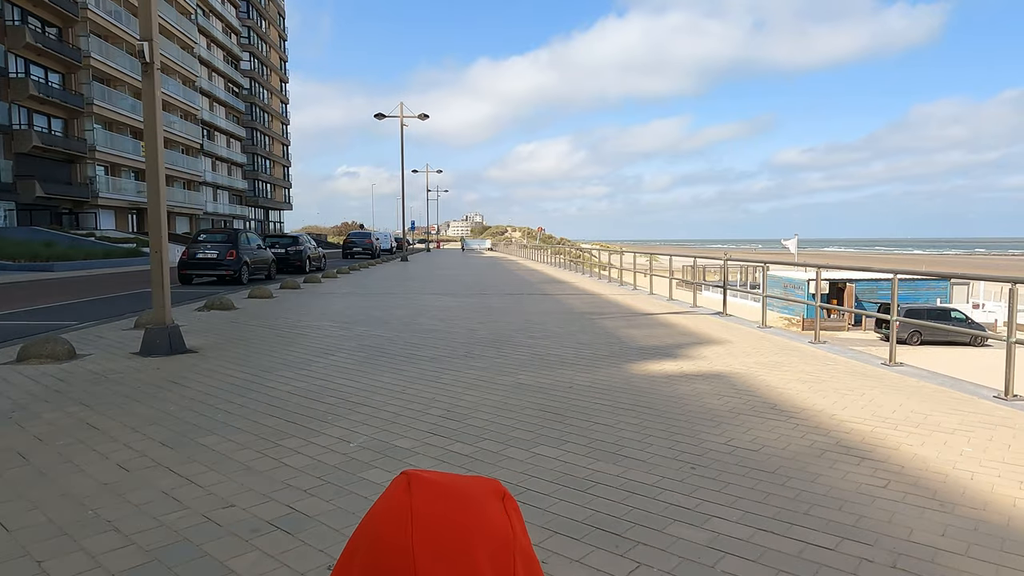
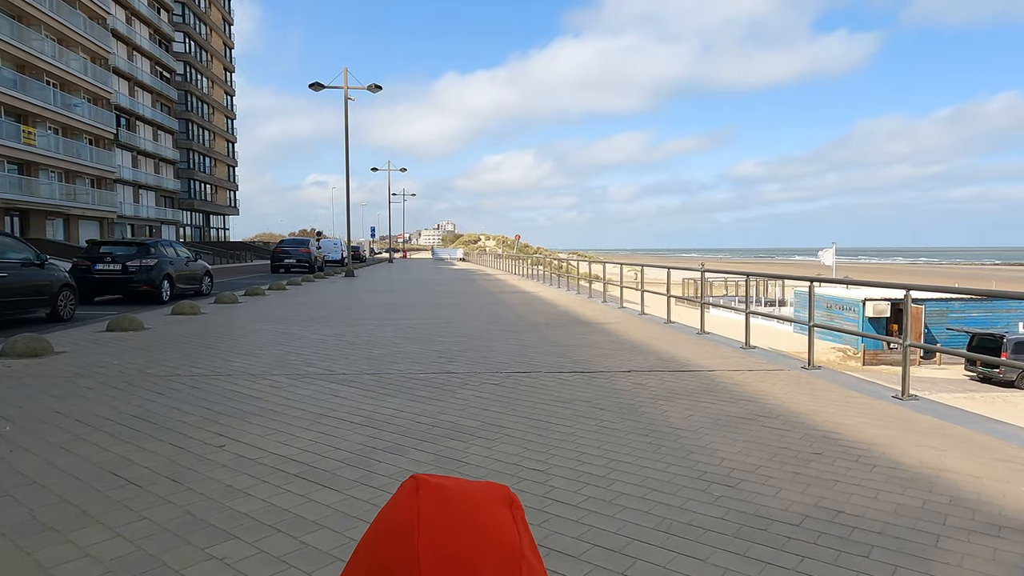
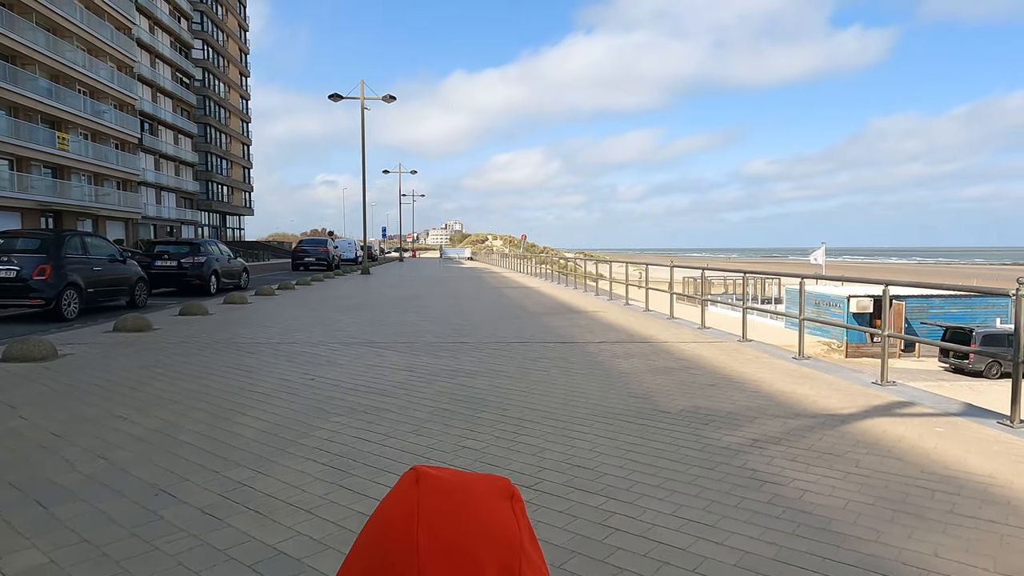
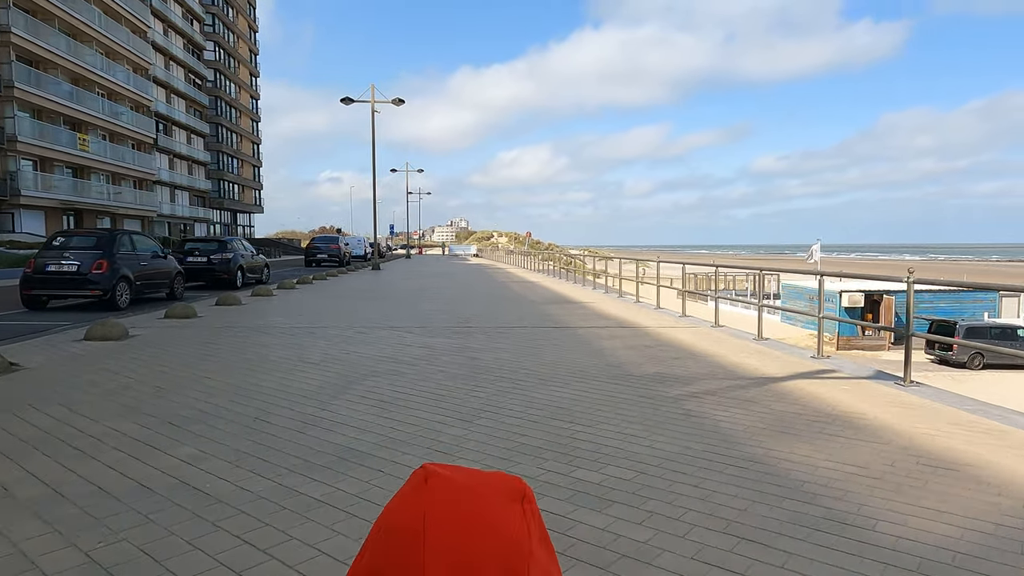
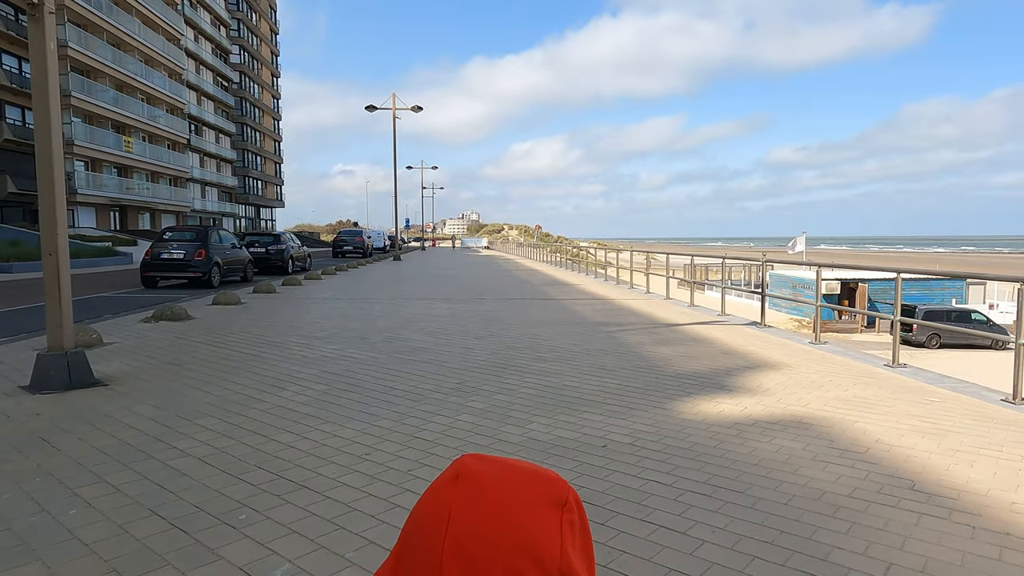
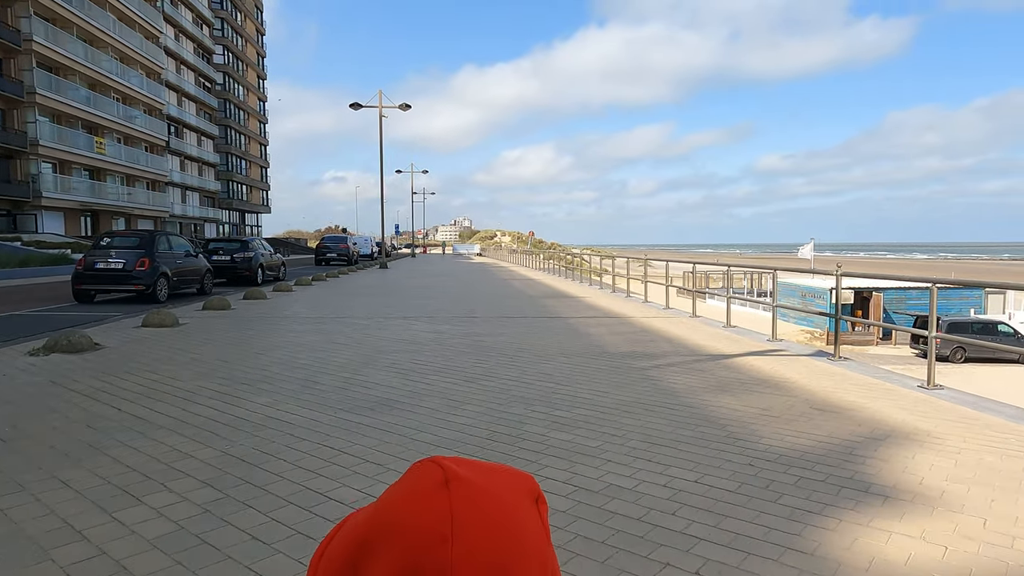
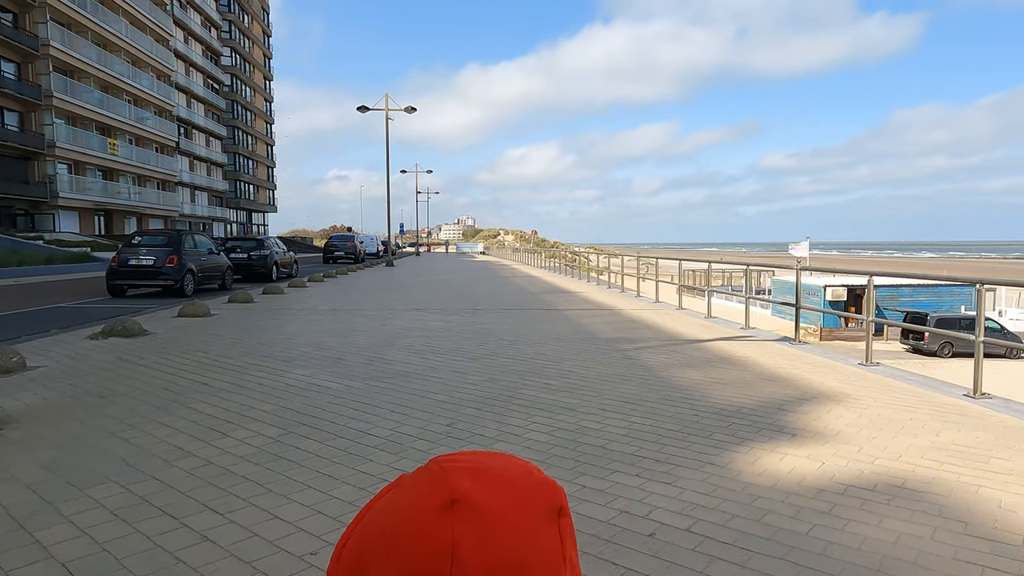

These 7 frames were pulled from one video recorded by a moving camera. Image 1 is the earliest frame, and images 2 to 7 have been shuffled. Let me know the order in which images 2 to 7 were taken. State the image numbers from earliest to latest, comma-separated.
5, 7, 6, 4, 3, 2
